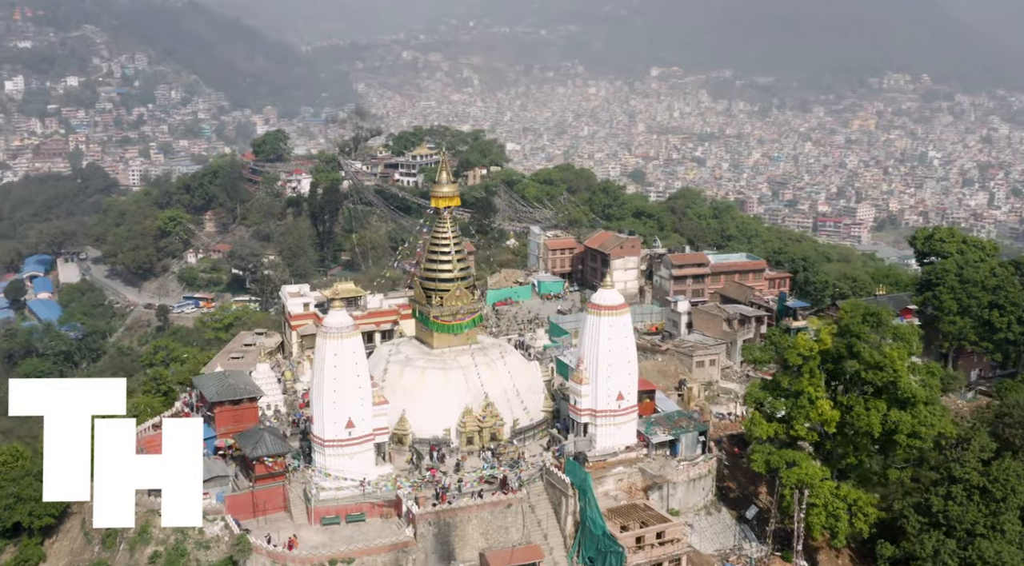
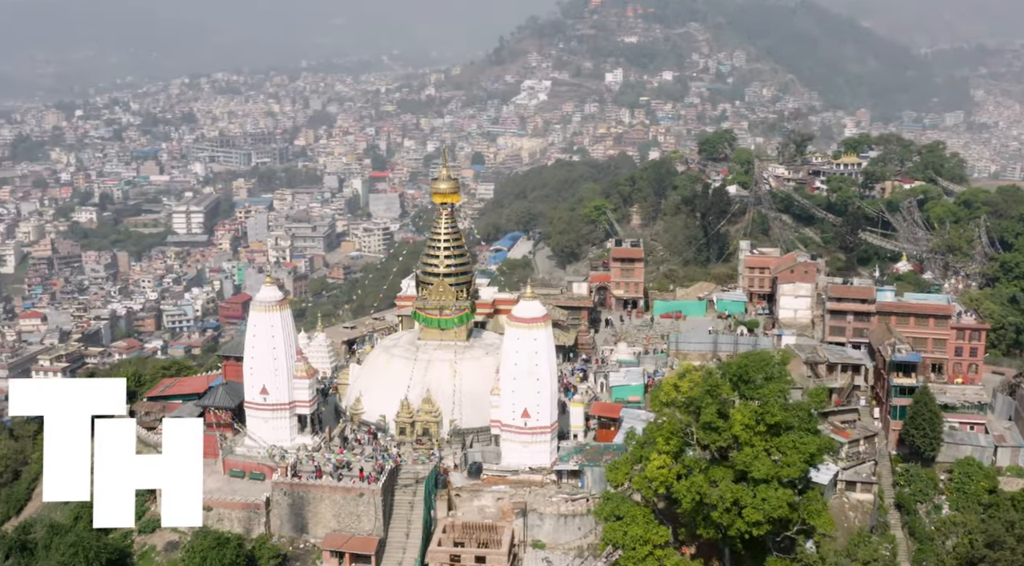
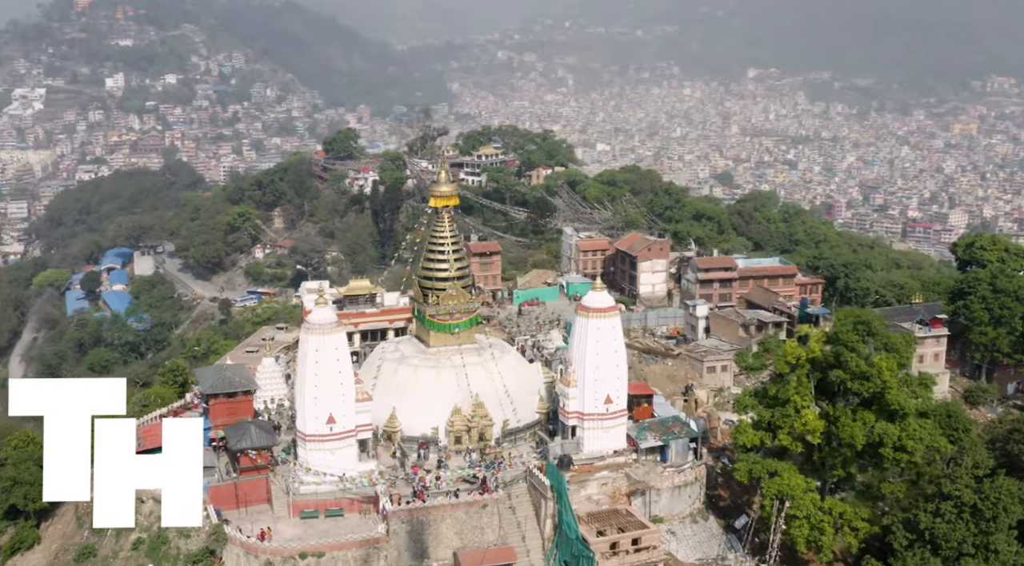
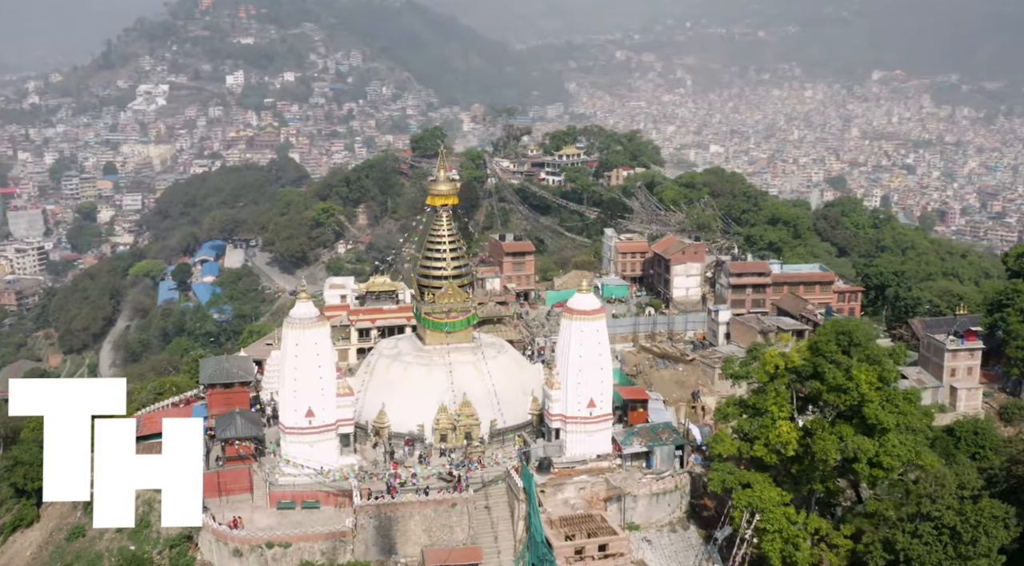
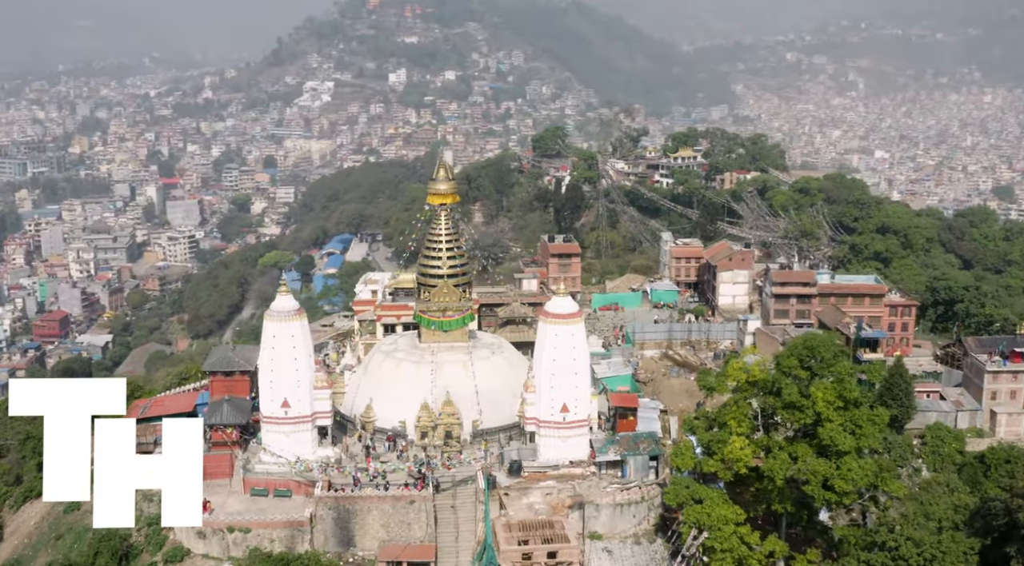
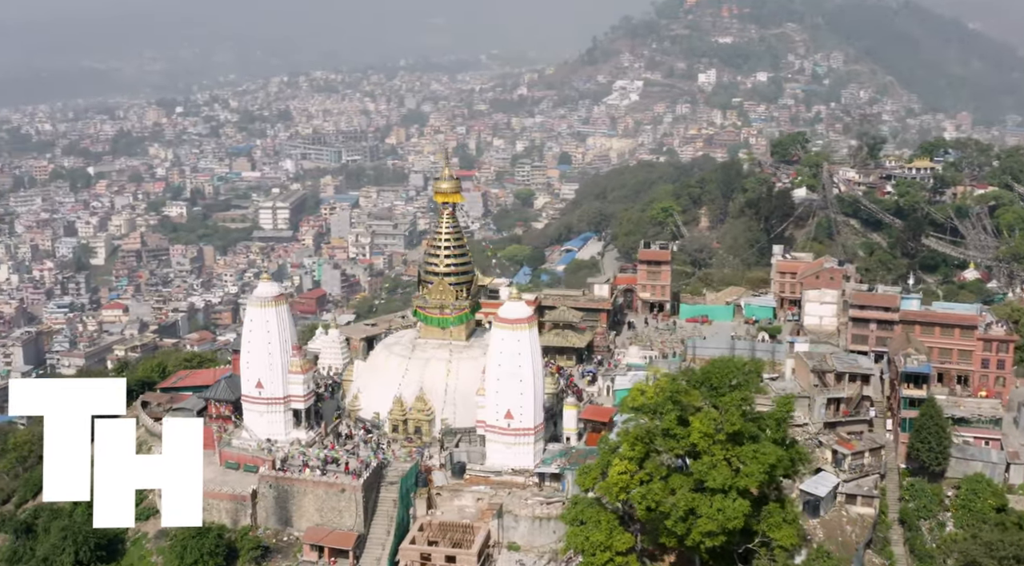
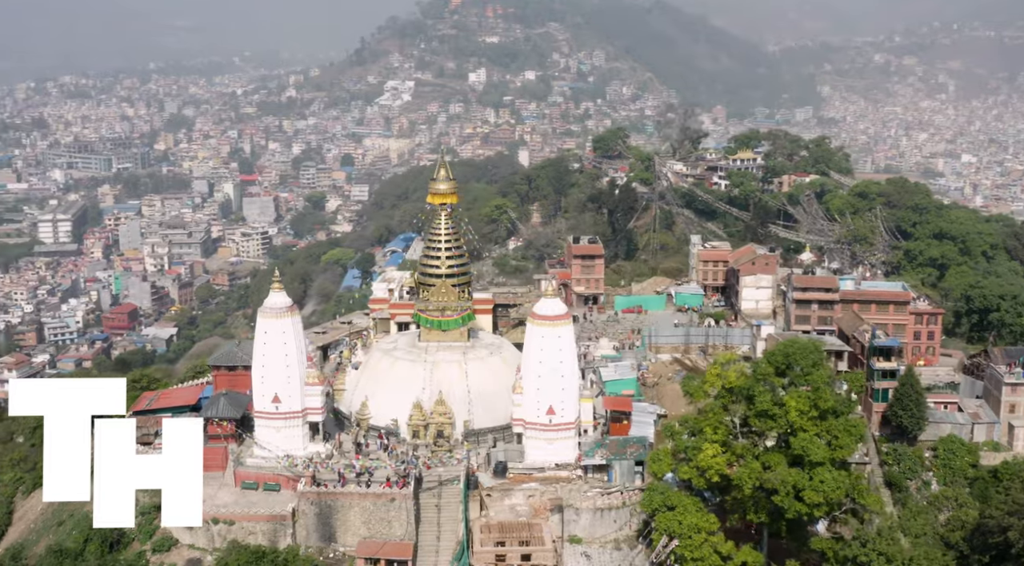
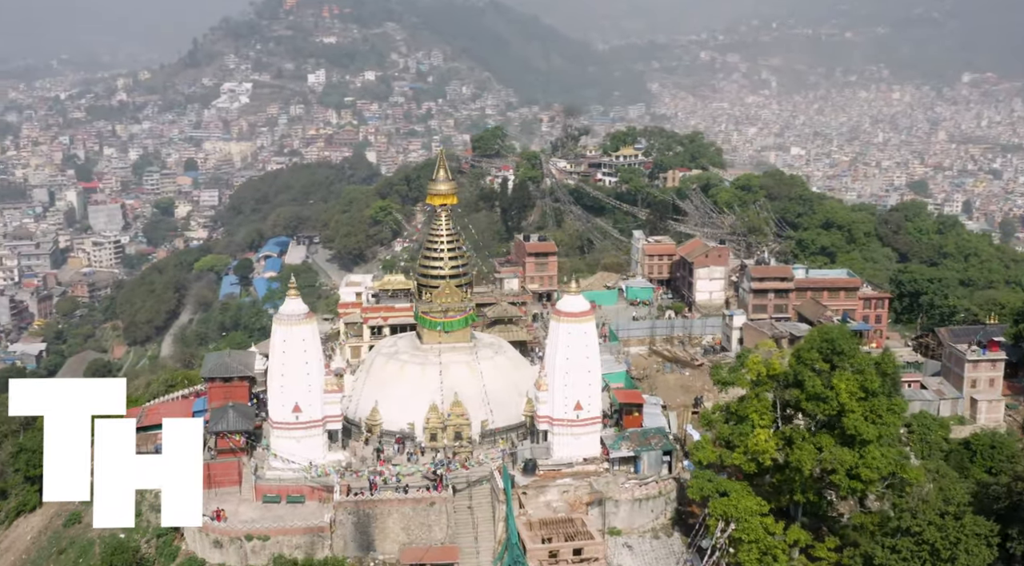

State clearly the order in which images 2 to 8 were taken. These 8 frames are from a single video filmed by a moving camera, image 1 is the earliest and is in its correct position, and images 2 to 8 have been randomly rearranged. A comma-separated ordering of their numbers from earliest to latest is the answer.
3, 4, 8, 5, 7, 2, 6
